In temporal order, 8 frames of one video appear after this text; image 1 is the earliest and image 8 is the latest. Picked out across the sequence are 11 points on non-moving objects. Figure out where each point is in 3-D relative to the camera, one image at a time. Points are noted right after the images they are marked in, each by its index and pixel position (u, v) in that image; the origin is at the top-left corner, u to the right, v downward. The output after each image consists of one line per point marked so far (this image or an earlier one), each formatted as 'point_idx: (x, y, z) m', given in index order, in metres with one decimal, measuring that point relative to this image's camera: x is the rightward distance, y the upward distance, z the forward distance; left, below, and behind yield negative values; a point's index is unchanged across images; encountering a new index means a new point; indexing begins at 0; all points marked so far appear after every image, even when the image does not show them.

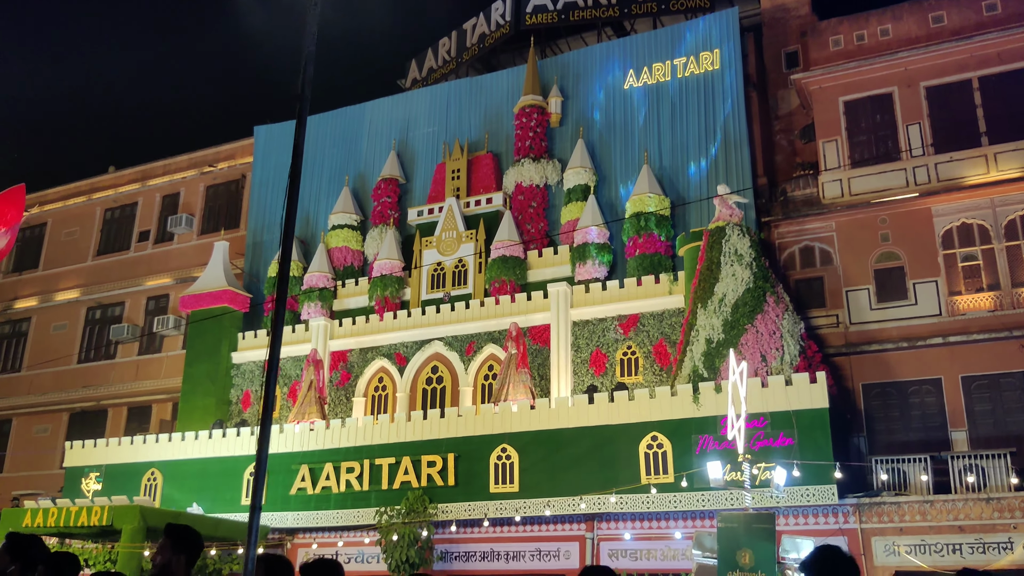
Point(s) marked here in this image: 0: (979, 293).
0: (+10.6, -0.1, +19.3) m
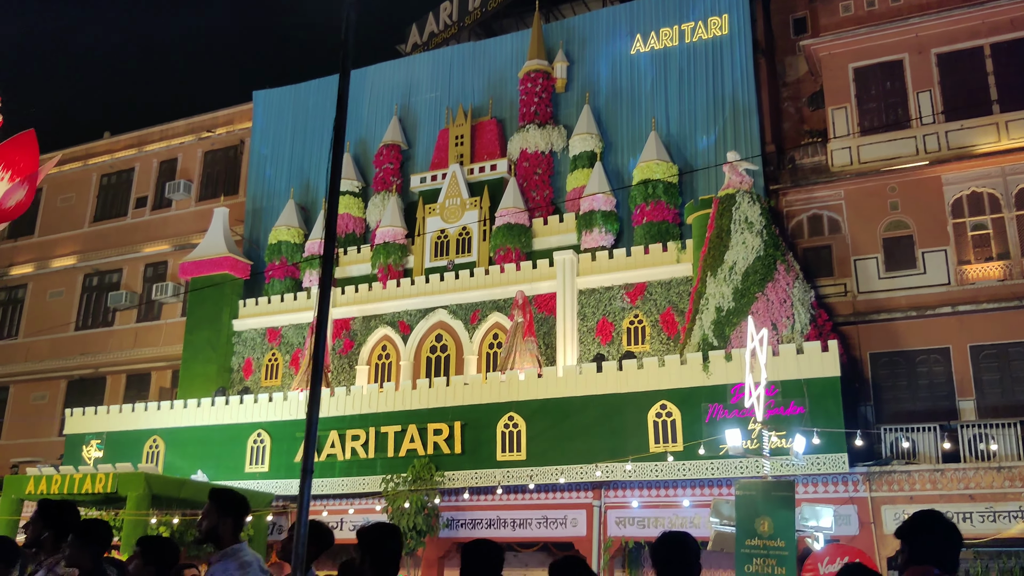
0: (+10.8, +0.6, +19.2) m
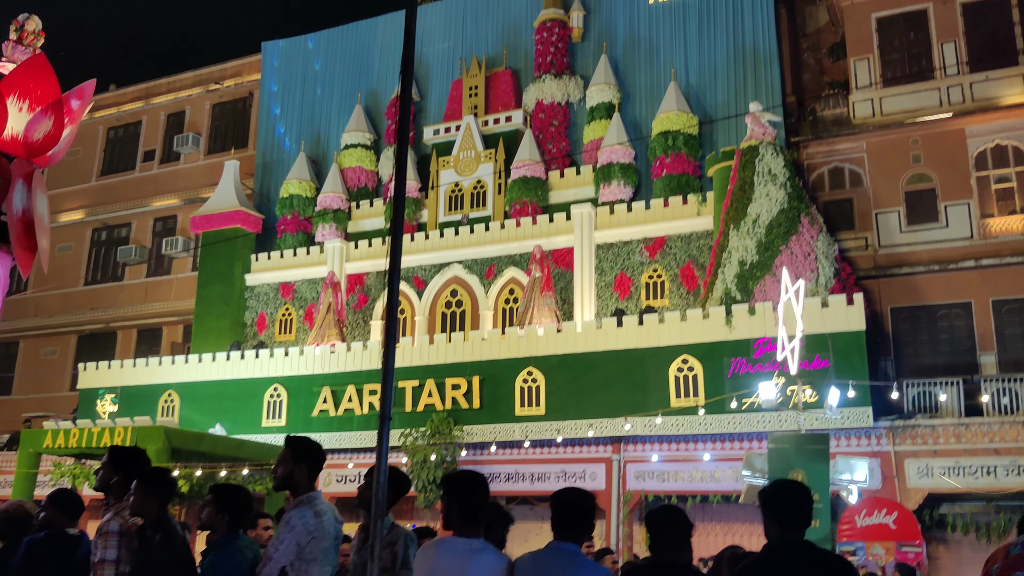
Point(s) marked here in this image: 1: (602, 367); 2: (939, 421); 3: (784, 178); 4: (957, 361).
0: (+11.2, +1.6, +18.9) m
1: (+1.9, -1.6, +17.3) m
2: (+7.4, -2.3, +14.6) m
3: (+5.6, +2.3, +17.4) m
4: (+9.7, -1.6, +18.4) m
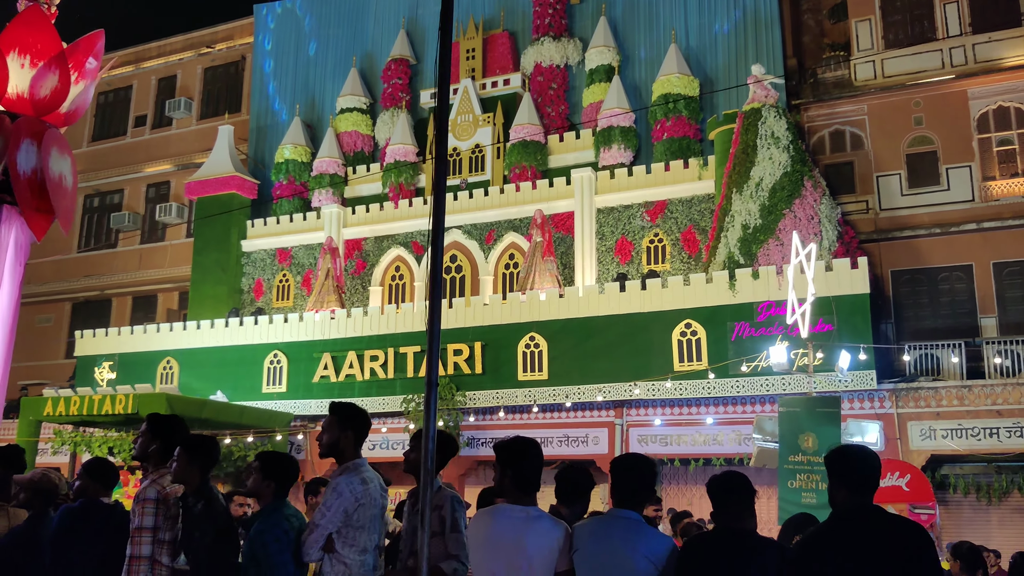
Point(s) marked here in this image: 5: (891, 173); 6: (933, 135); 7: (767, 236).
0: (+11.2, +2.5, +18.8) m
1: (+1.9, -0.9, +17.3) m
2: (+7.5, -1.7, +14.7) m
3: (+5.6, +3.0, +17.3) m
4: (+9.7, -0.8, +18.5) m
5: (+8.9, +2.7, +20.0) m
6: (+9.8, +3.6, +19.8) m
7: (+5.0, +1.0, +16.6) m
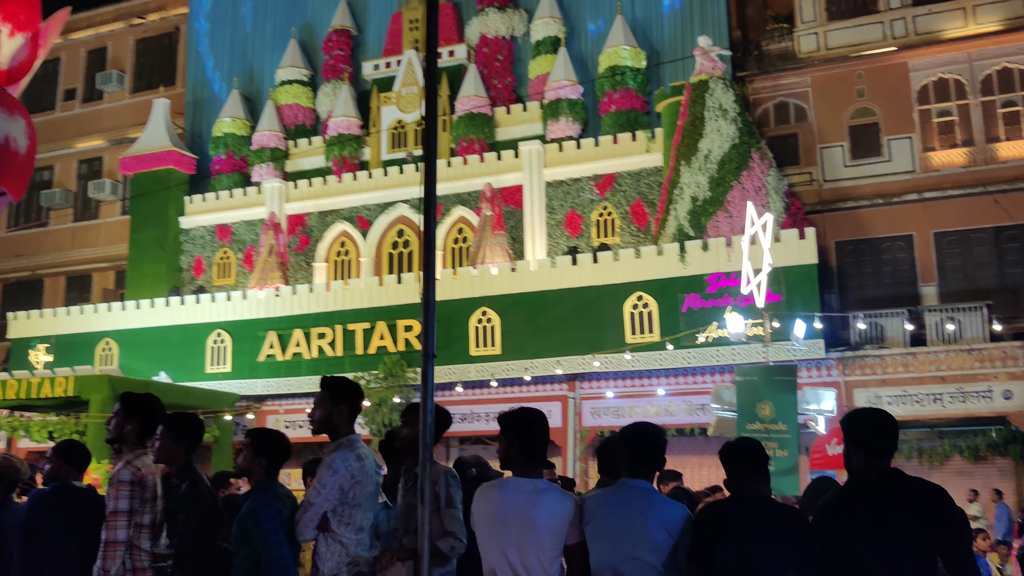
0: (+10.1, +3.2, +19.4) m
1: (+0.9, -0.3, +17.3) m
2: (+6.7, -1.1, +15.1) m
3: (+4.6, +3.6, +17.4) m
4: (+8.7, -0.1, +19.0) m
5: (+7.7, +3.4, +20.3) m
6: (+8.6, +4.3, +20.2) m
7: (+4.0, +1.6, +16.8) m
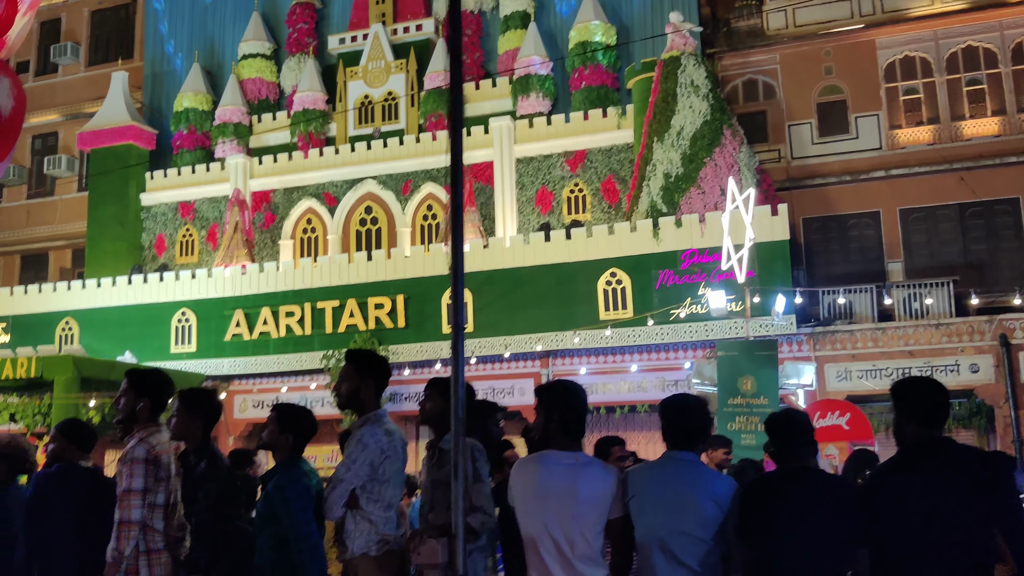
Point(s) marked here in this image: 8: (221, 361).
0: (+9.4, +3.7, +19.6) m
1: (+0.4, +0.1, +17.2) m
2: (+6.3, -0.7, +15.3) m
3: (+4.0, +4.1, +17.4) m
4: (+8.0, +0.4, +19.3) m
5: (+7.0, +4.0, +20.5) m
6: (+7.9, +4.9, +20.3) m
7: (+3.5, +2.1, +16.8) m
8: (-6.6, -1.7, +19.3) m
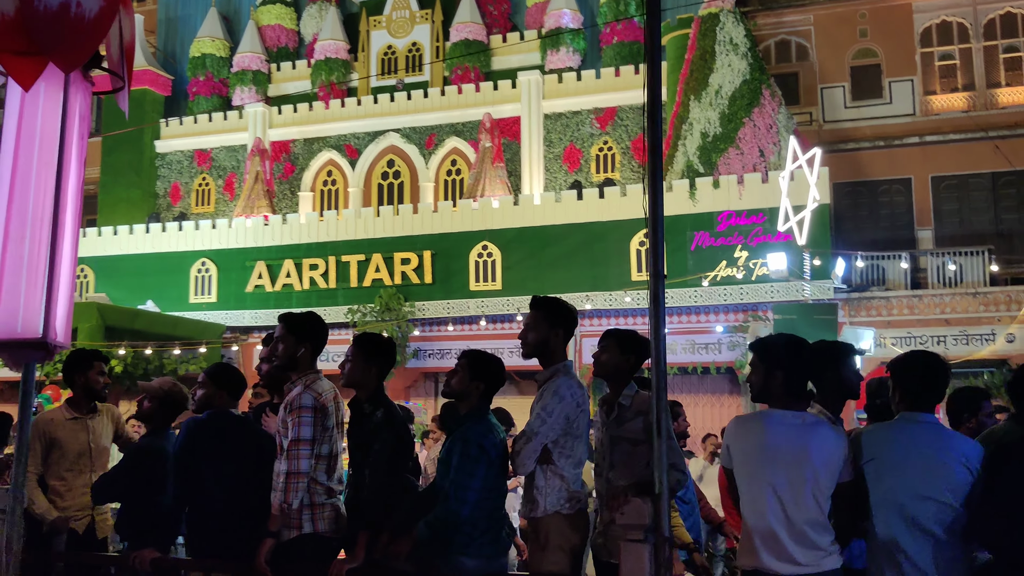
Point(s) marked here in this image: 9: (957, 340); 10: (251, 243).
0: (+10.1, +4.4, +19.3) m
1: (+1.0, +1.0, +17.0) m
2: (+6.9, -0.1, +15.2) m
3: (+4.7, +4.8, +17.0) m
4: (+8.6, +1.2, +19.1) m
5: (+7.7, +4.8, +20.1) m
6: (+8.6, +5.7, +20.0) m
7: (+4.2, +2.8, +16.5) m
8: (-6.1, -0.6, +19.1) m
9: (+7.8, -0.9, +15.0) m
10: (-5.9, +1.0, +19.2) m
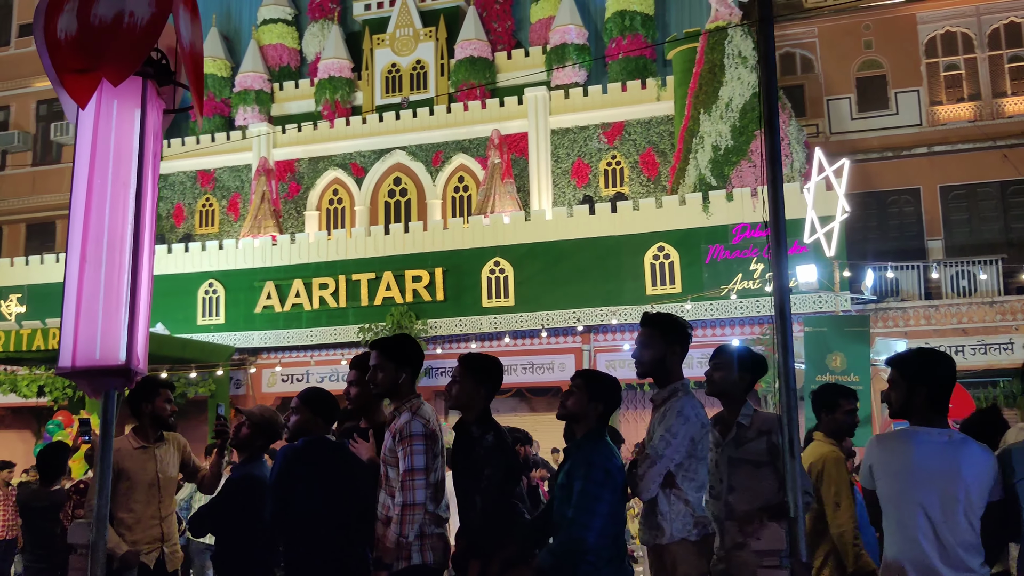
0: (+10.3, +4.2, +19.4) m
1: (+1.2, +0.6, +16.9) m
2: (+7.1, -0.3, +15.1) m
3: (+4.9, +4.6, +17.0) m
4: (+8.9, +0.9, +19.1) m
5: (+7.8, +4.5, +20.2) m
6: (+8.8, +5.4, +20.0) m
7: (+4.4, +2.5, +16.5) m
8: (-5.8, -1.0, +18.9) m
9: (+8.1, -1.1, +14.9) m
10: (-5.7, +0.6, +19.0) m
